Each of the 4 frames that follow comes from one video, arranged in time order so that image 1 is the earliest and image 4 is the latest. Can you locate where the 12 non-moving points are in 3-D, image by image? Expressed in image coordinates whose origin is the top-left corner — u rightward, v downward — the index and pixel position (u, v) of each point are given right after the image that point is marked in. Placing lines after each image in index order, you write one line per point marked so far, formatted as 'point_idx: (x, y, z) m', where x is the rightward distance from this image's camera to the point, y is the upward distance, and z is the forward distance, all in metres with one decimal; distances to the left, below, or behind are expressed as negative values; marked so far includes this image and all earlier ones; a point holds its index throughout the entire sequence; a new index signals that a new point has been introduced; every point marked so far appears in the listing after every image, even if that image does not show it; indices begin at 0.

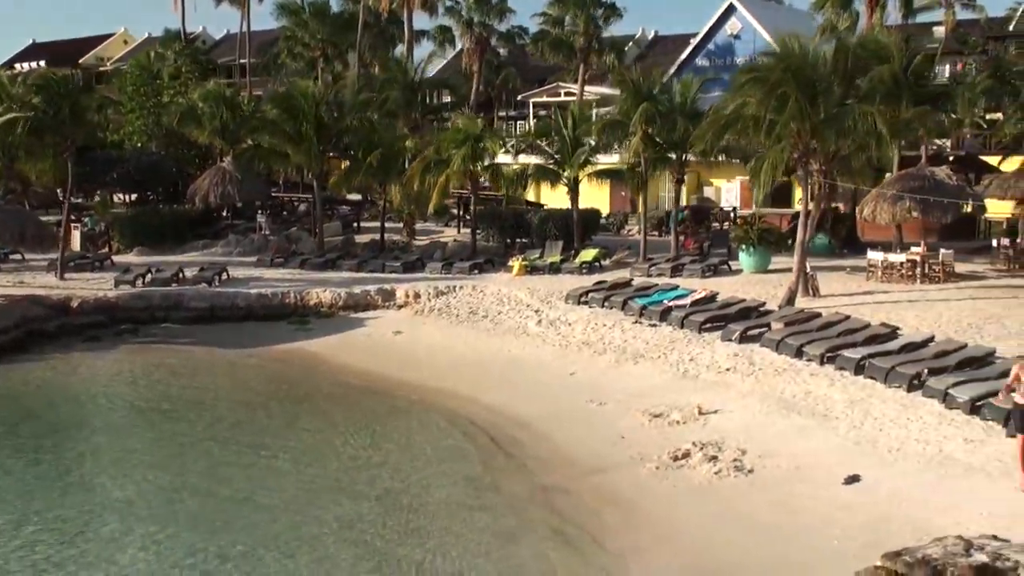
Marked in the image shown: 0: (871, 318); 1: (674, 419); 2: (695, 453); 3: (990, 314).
0: (+5.7, -0.5, +17.8) m
1: (+2.0, -1.6, +14.2) m
2: (+2.1, -1.9, +12.7) m
3: (+7.7, -0.4, +18.0) m
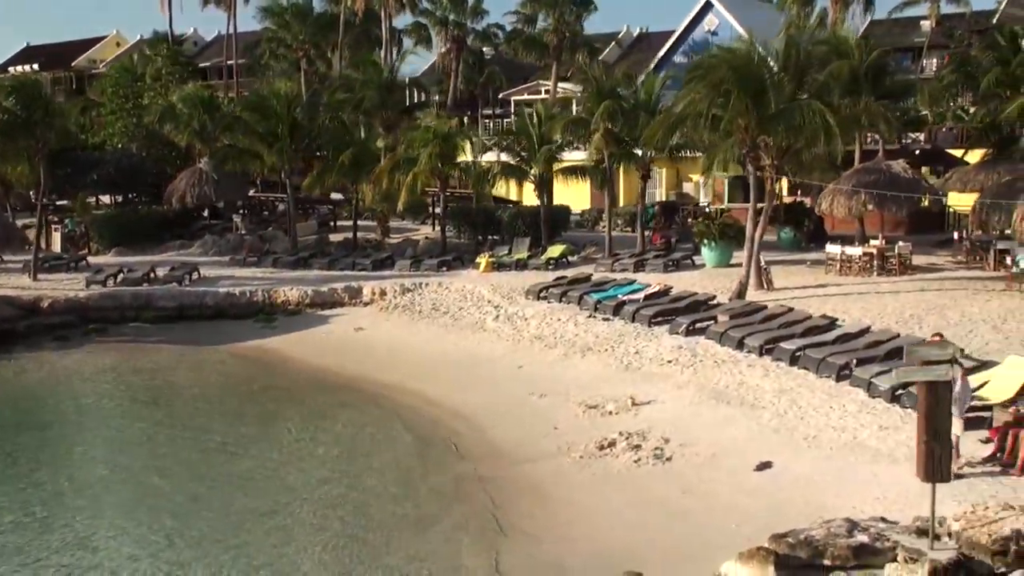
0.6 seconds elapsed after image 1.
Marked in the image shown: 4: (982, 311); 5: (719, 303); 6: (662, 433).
0: (+4.9, -0.4, +18.1) m
1: (+1.2, -1.6, +14.5) m
2: (+1.2, -1.8, +13.1) m
3: (+6.9, -0.3, +18.3) m
4: (+7.4, -0.4, +17.7) m
5: (+3.5, -0.3, +18.8) m
6: (+1.8, -1.7, +13.2) m
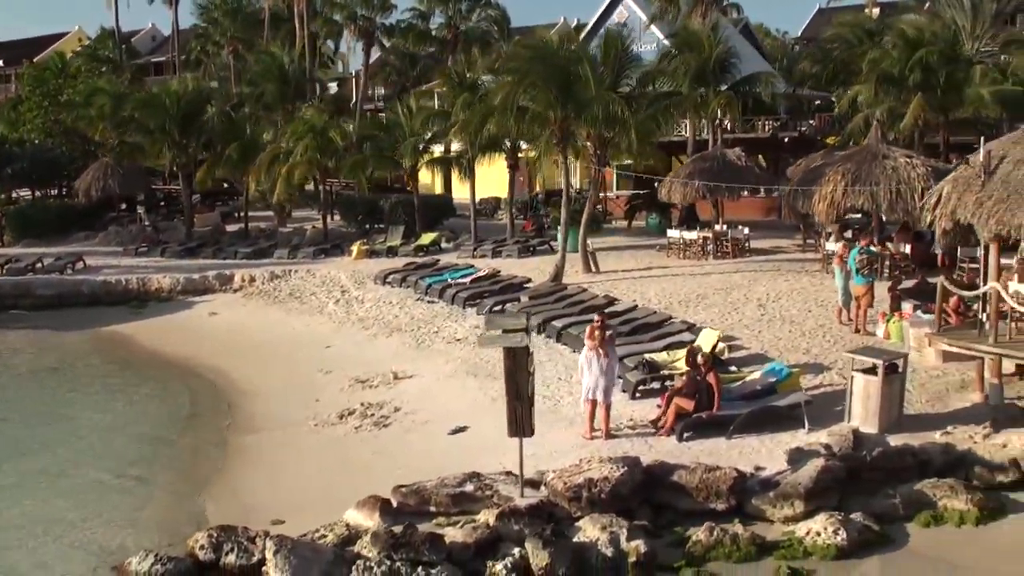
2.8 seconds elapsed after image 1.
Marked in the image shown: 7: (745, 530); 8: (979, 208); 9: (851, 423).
0: (+1.8, -0.1, +19.2) m
1: (-2.0, -1.3, +15.6) m
2: (-2.0, -1.6, +14.2) m
3: (+3.8, 0.0, +19.3) m
4: (+4.3, 0.0, +18.7) m
5: (+0.3, 0.0, +19.9) m
6: (-1.5, -1.5, +14.4) m
7: (+2.0, -2.1, +9.7) m
8: (+5.0, +0.9, +12.0) m
9: (+3.5, -1.4, +11.6) m
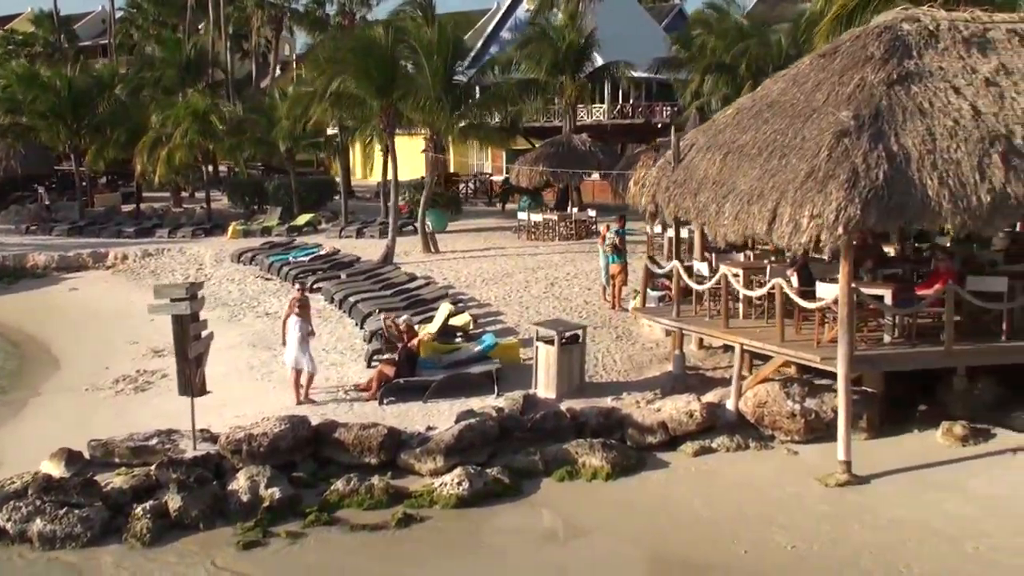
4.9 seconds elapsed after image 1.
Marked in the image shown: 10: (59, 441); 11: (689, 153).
0: (-1.5, +0.3, +20.2) m
1: (-5.2, -1.0, +16.7) m
2: (-5.2, -1.2, +15.3) m
3: (+0.6, +0.4, +20.3) m
4: (+1.1, +0.3, +19.8) m
5: (-2.9, +0.4, +20.9) m
6: (-4.7, -1.1, +15.4) m
7: (-1.2, -1.8, +10.7) m
8: (+1.8, +1.1, +13.0) m
9: (+0.3, -1.1, +12.6) m
10: (-5.1, -1.8, +12.6) m
11: (+2.1, +1.6, +13.0) m
